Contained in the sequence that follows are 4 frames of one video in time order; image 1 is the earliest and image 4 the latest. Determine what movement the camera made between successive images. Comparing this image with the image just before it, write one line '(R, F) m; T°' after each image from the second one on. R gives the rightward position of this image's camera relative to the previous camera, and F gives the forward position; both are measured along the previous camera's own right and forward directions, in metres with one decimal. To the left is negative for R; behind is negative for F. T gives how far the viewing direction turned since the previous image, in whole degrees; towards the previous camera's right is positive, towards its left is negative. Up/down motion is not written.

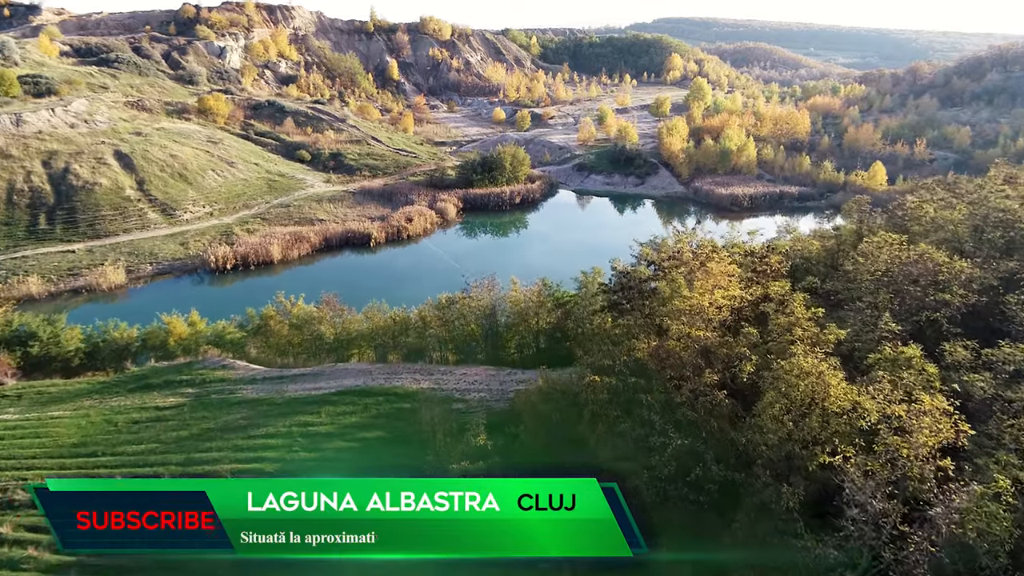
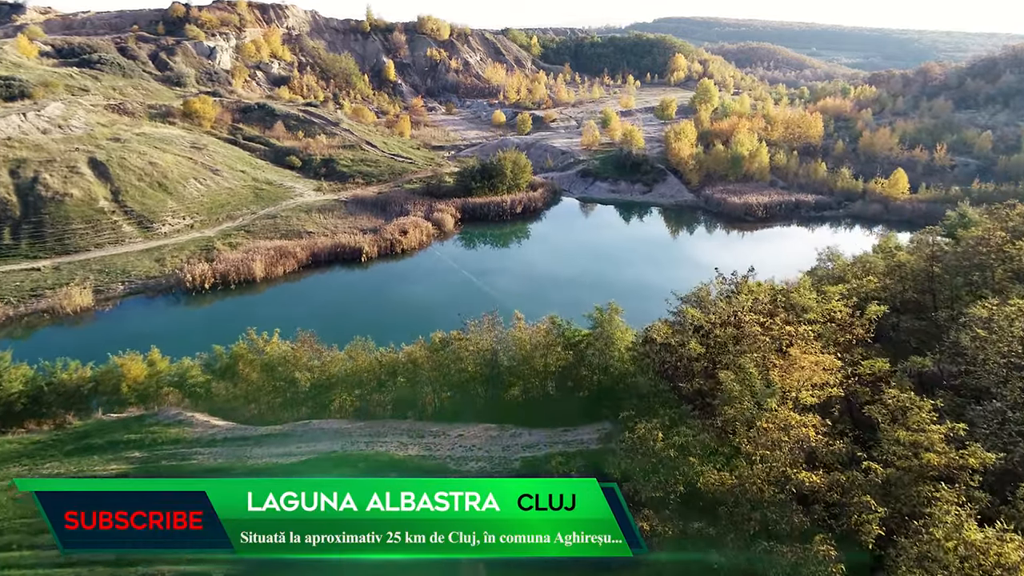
(-0.2, +3.2) m; 0°
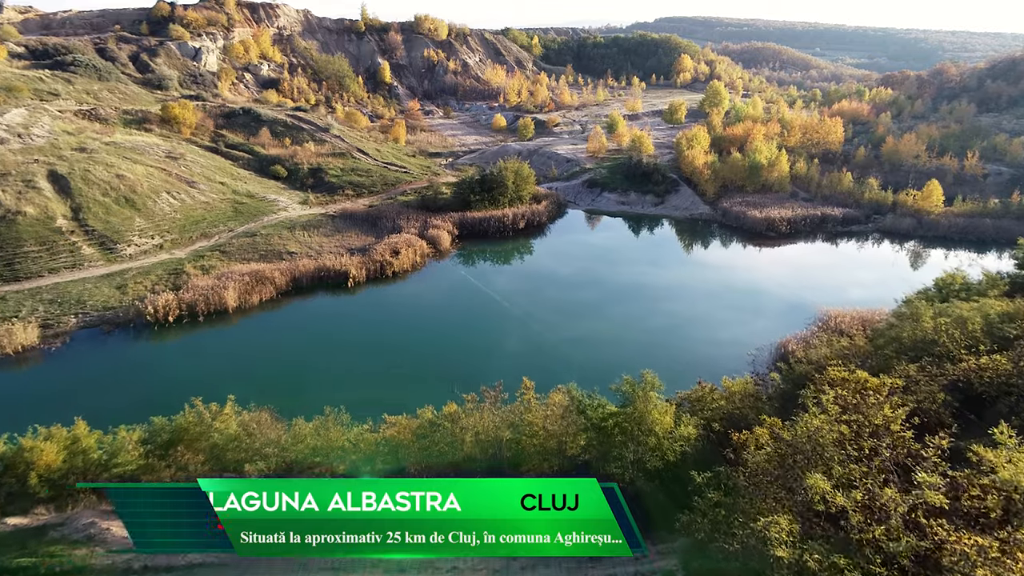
(-0.2, +4.4) m; 0°
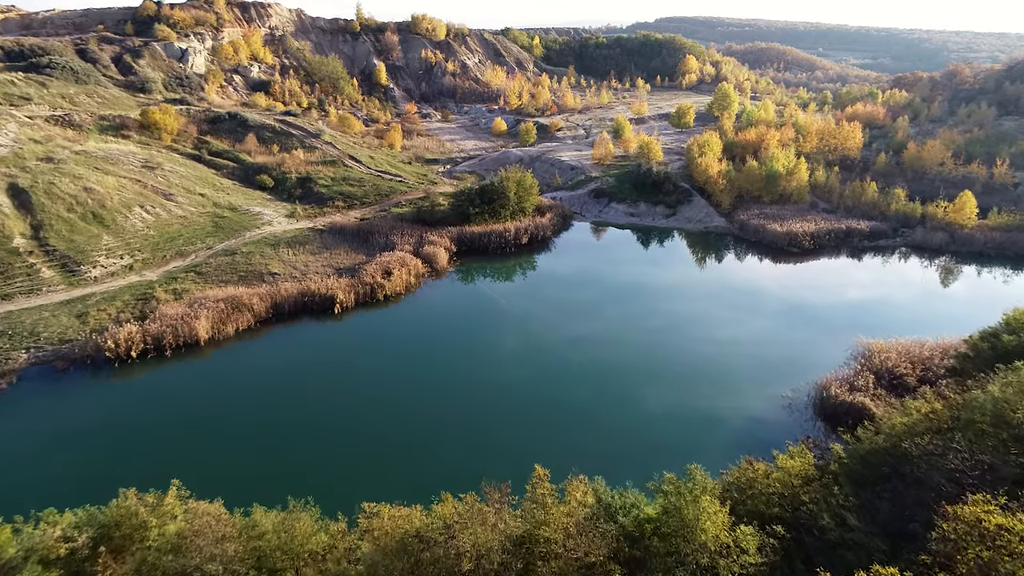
(-0.3, +3.7) m; 0°
